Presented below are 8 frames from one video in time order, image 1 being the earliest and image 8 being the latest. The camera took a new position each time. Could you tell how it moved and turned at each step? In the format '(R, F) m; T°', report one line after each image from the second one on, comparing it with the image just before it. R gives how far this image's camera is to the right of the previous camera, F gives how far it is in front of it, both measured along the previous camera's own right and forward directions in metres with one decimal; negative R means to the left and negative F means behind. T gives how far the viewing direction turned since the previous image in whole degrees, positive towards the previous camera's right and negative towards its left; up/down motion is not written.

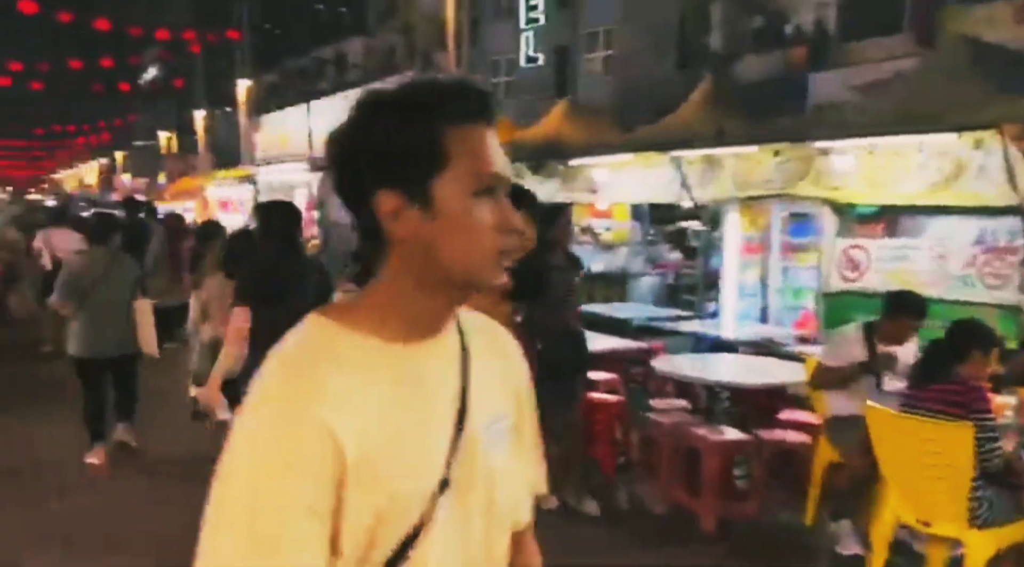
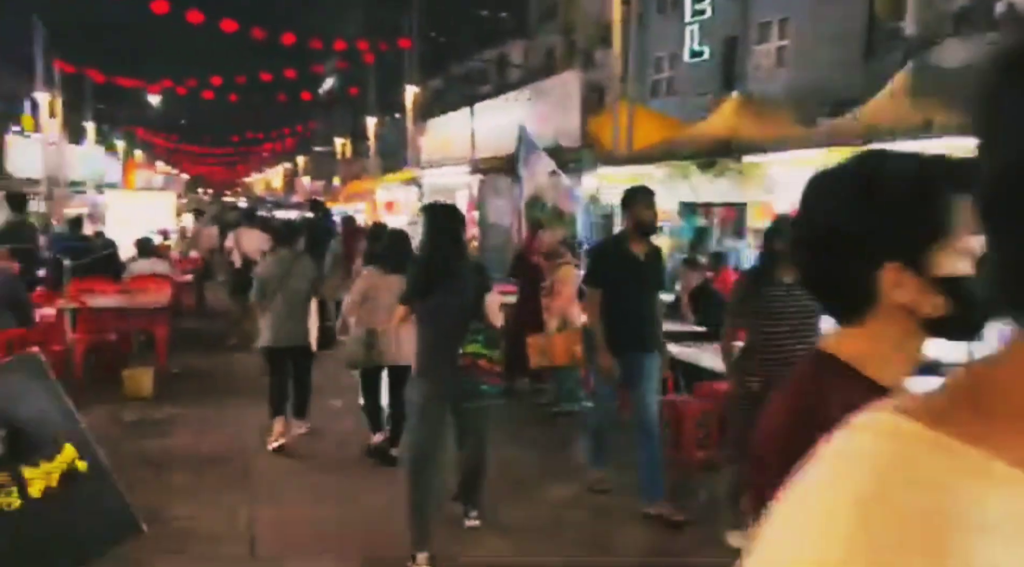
(-0.1, +0.2) m; -12°
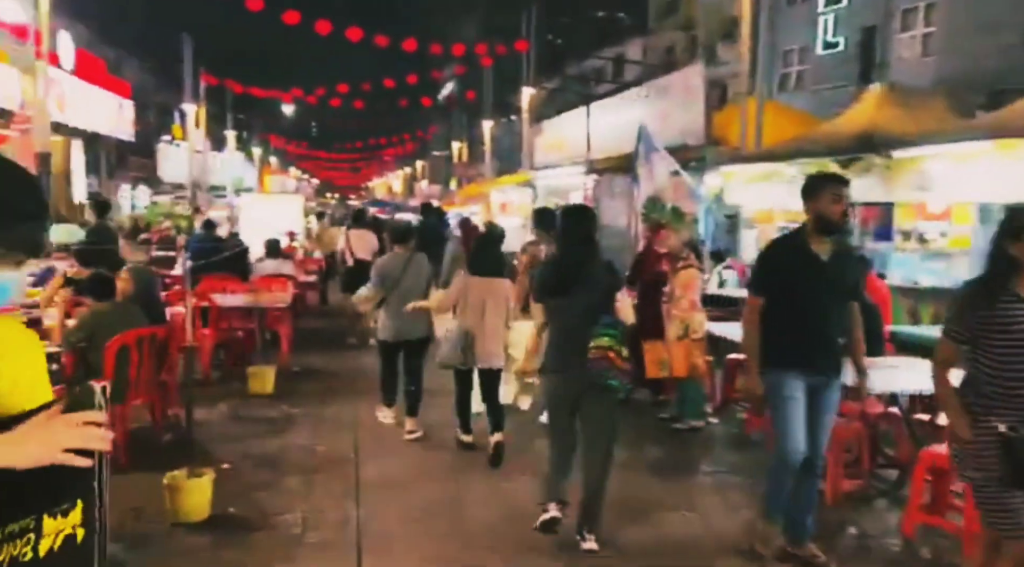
(-0.1, +0.3) m; -9°
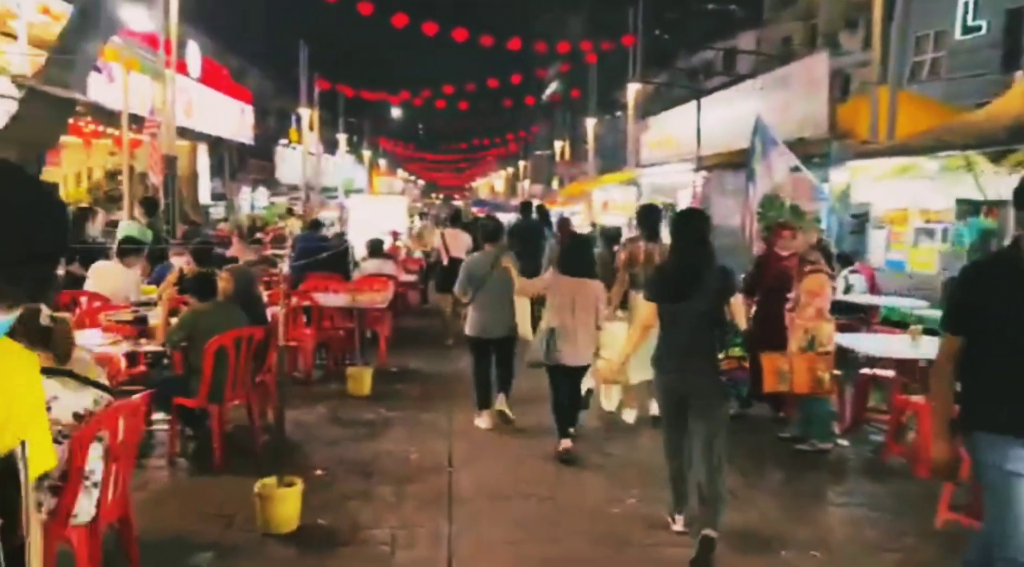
(0.0, +0.4) m; -8°
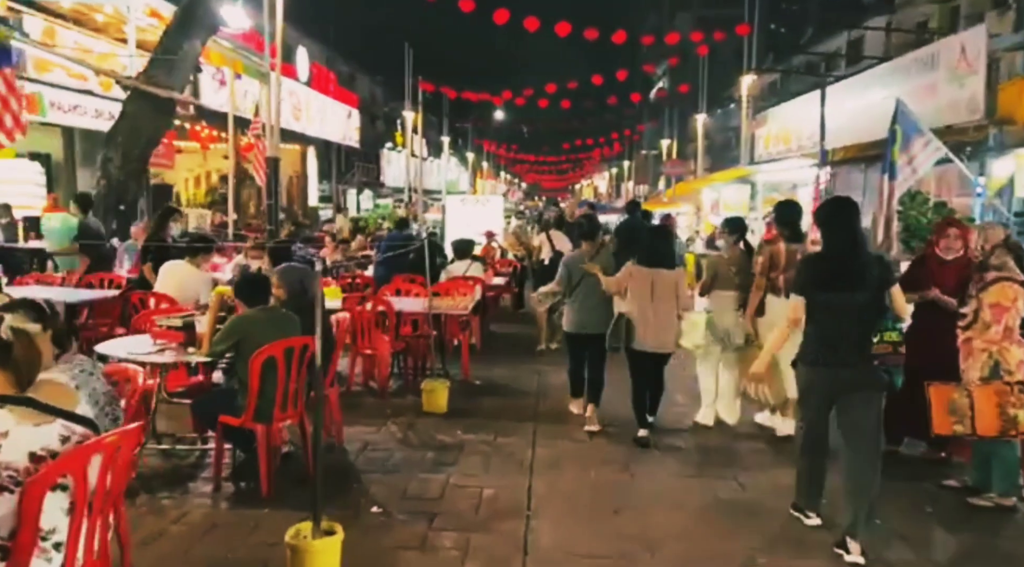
(+0.1, +0.9) m; -8°
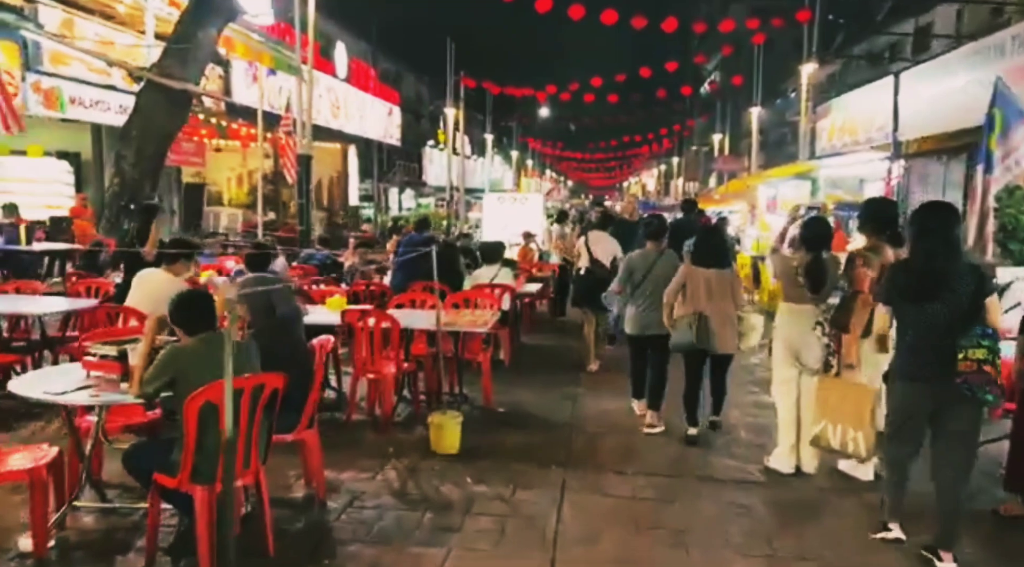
(+0.1, +1.2) m; -4°
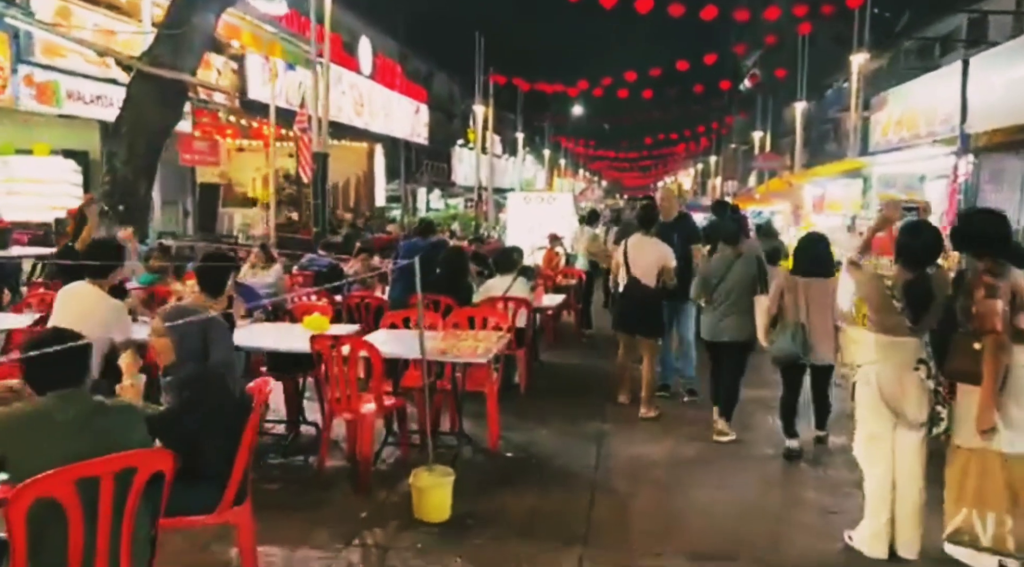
(+0.2, +1.2) m; -3°
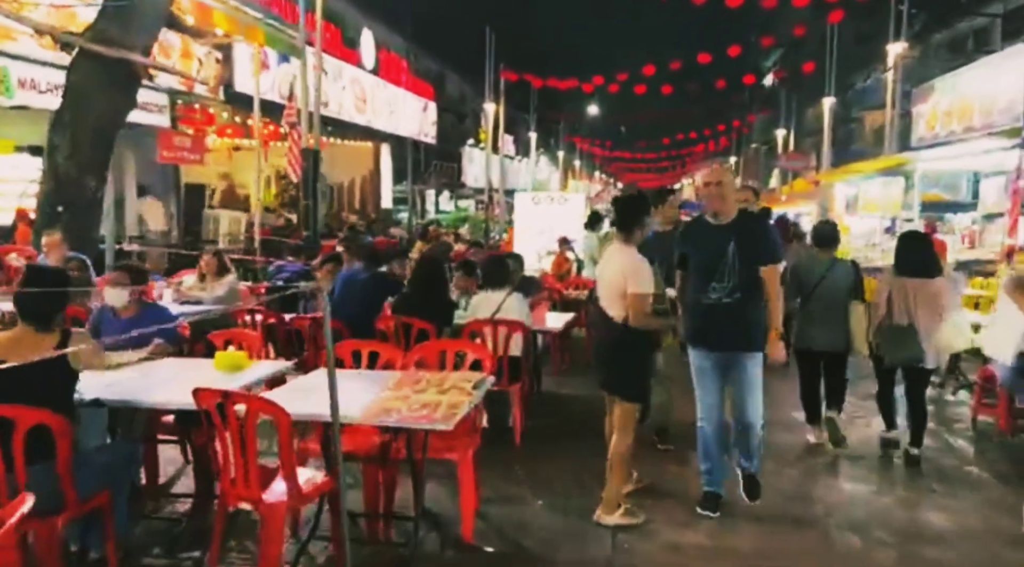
(+0.2, +1.6) m; -1°
